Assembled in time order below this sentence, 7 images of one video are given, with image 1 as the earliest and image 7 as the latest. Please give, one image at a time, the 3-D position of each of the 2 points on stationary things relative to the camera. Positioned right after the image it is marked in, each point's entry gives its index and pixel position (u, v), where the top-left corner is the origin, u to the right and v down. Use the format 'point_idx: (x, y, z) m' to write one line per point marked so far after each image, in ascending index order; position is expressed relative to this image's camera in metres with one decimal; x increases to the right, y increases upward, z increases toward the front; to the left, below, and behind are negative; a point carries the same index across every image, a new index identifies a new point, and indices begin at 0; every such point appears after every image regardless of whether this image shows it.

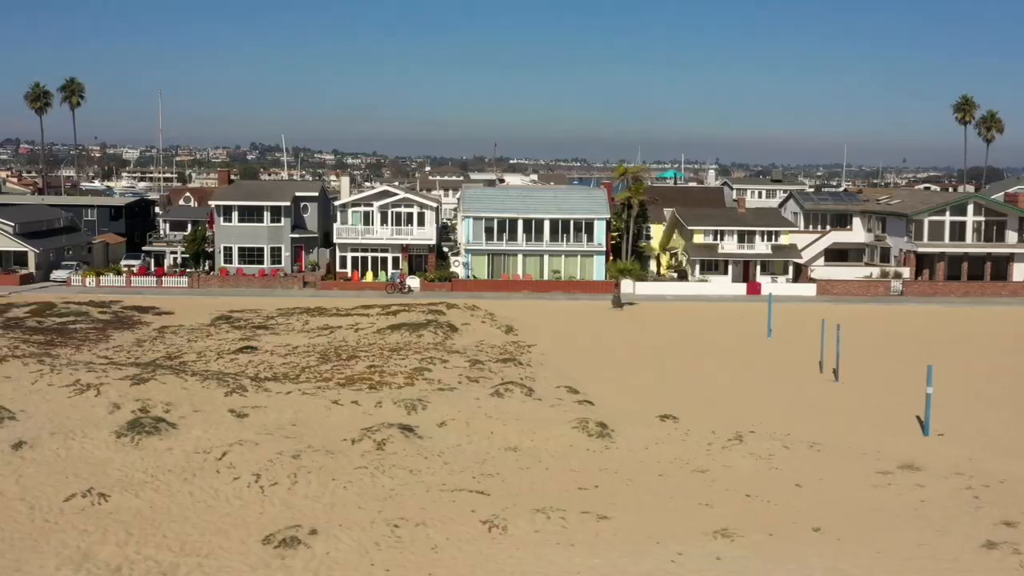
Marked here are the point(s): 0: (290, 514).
0: (-2.4, -2.4, +16.4) m
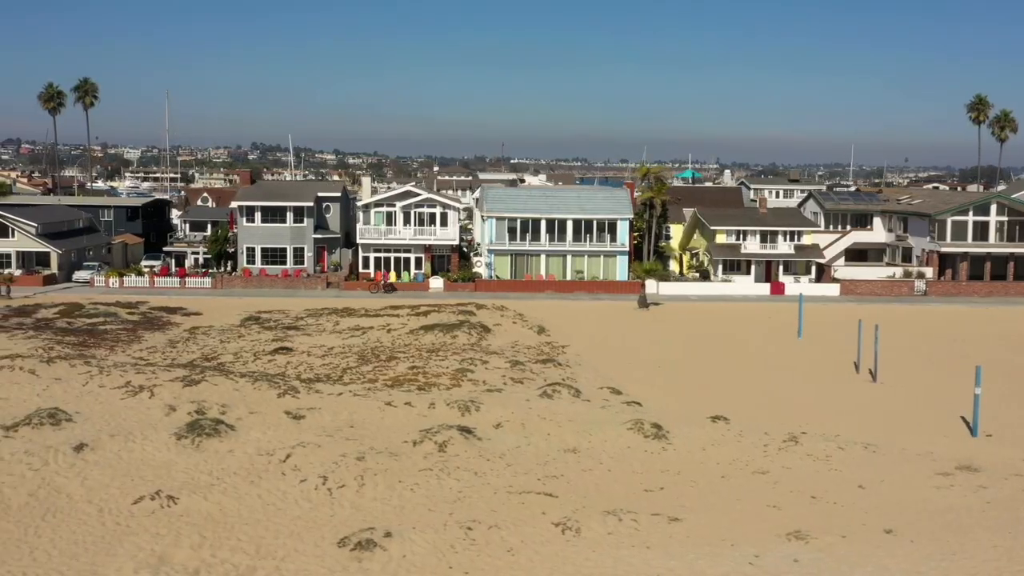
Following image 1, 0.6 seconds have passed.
0: (-1.6, -2.4, +16.3) m
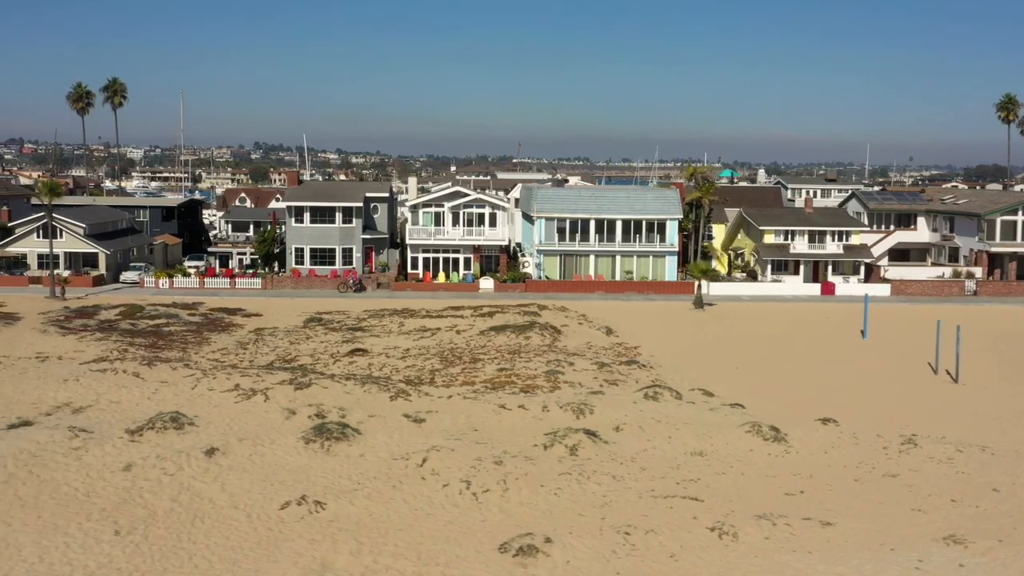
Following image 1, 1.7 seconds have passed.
0: (0.0, -2.5, +16.2) m
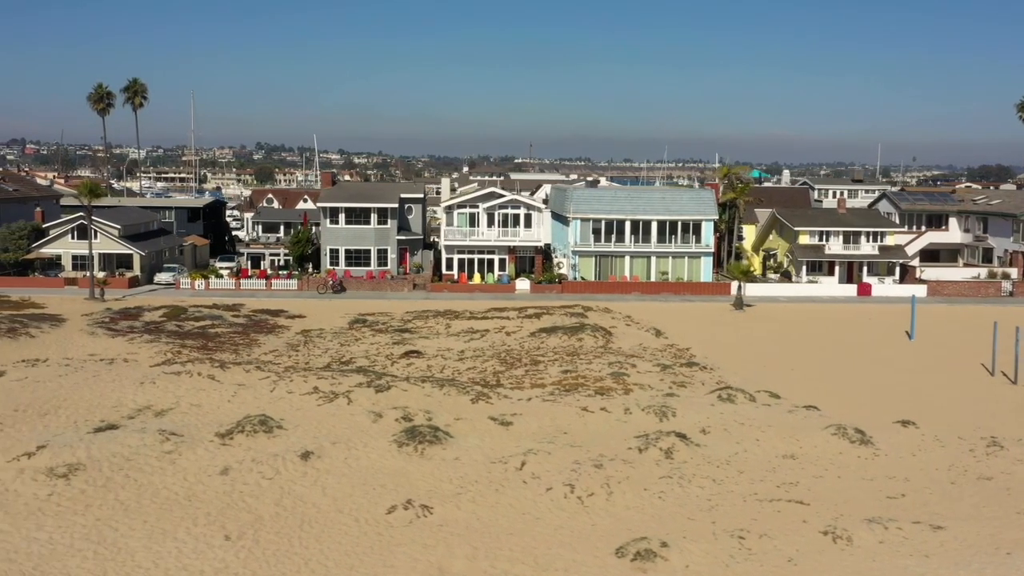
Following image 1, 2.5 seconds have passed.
0: (+1.2, -2.5, +16.0) m
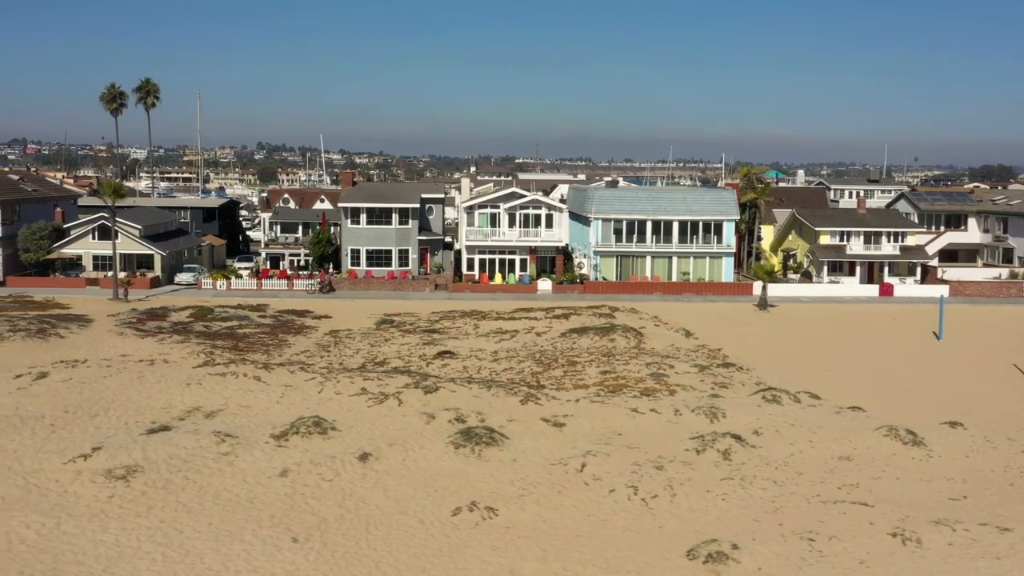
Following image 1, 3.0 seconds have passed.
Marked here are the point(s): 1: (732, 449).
0: (+1.9, -2.5, +16.0) m
1: (+2.7, -2.0, +18.9) m
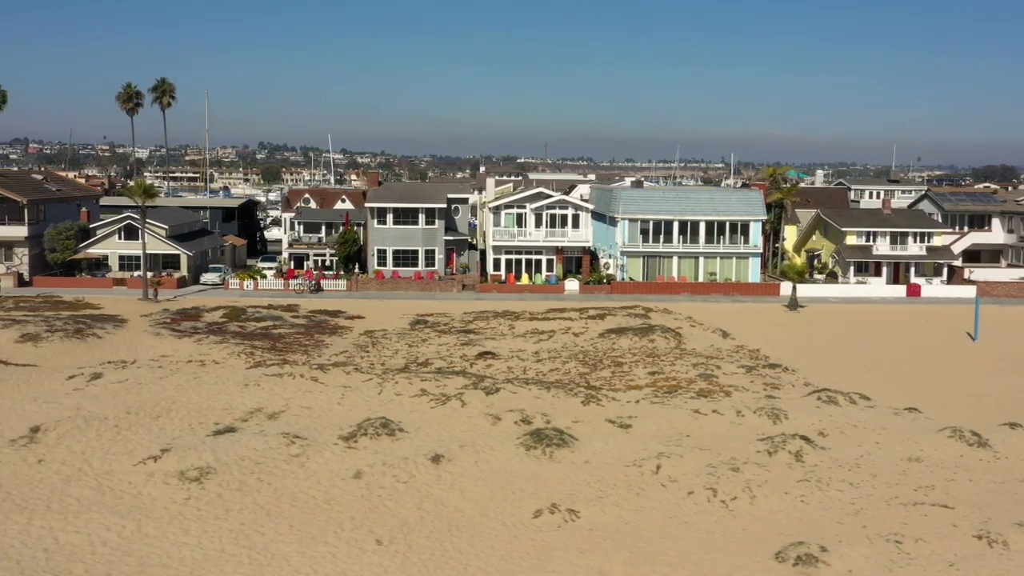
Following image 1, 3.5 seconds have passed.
0: (+2.7, -2.5, +15.9) m
1: (+3.5, -2.0, +18.8) m
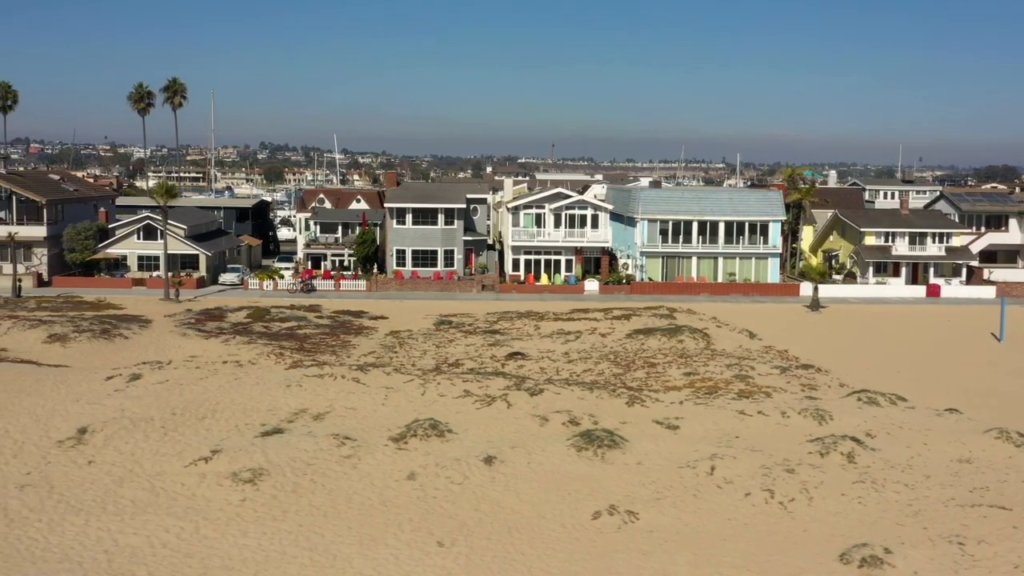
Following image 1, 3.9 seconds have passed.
0: (+3.3, -2.5, +15.8) m
1: (+4.1, -2.0, +18.7) m
